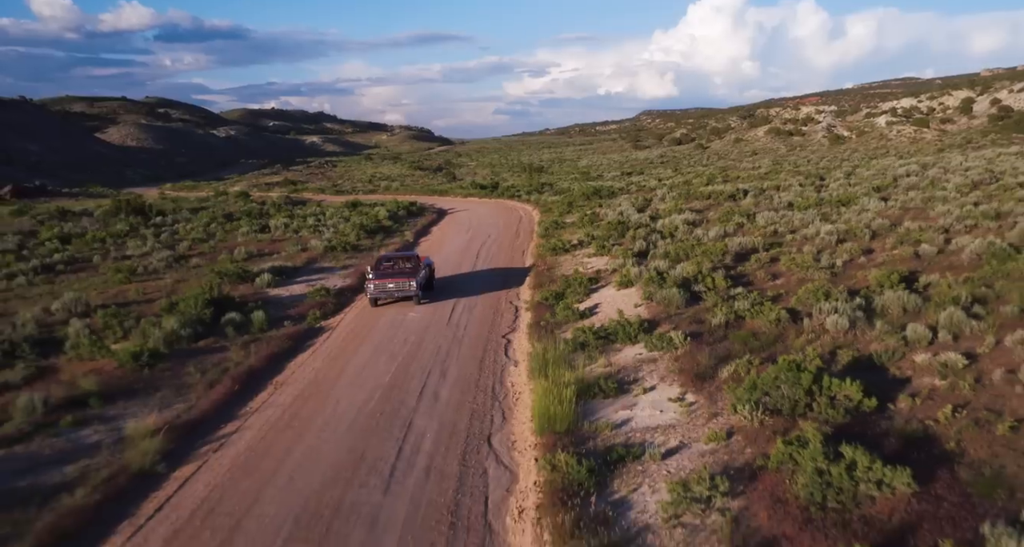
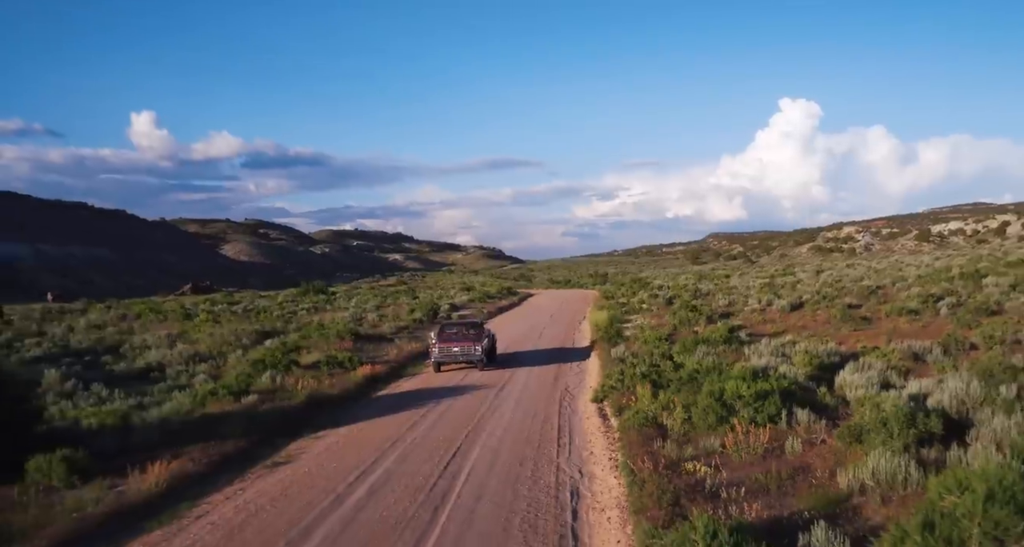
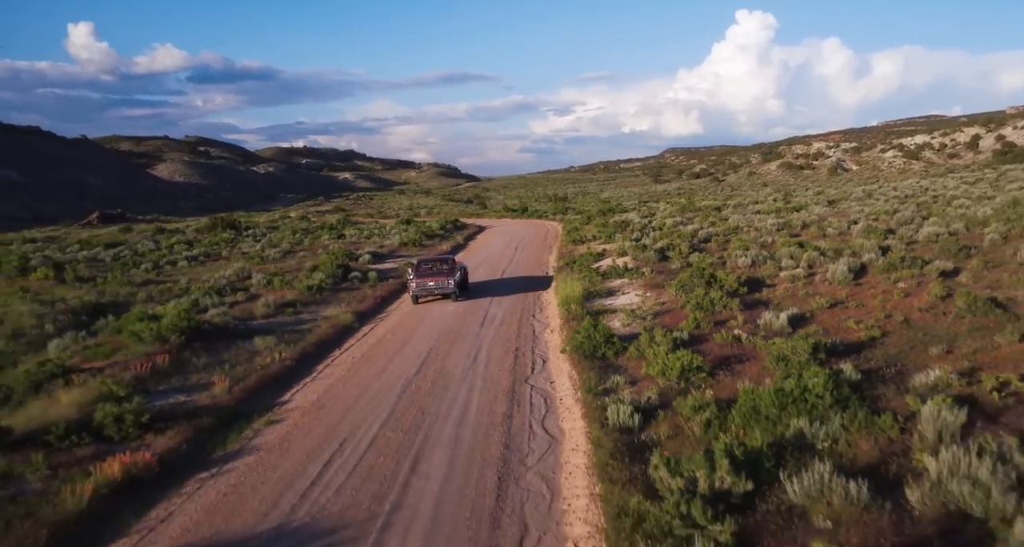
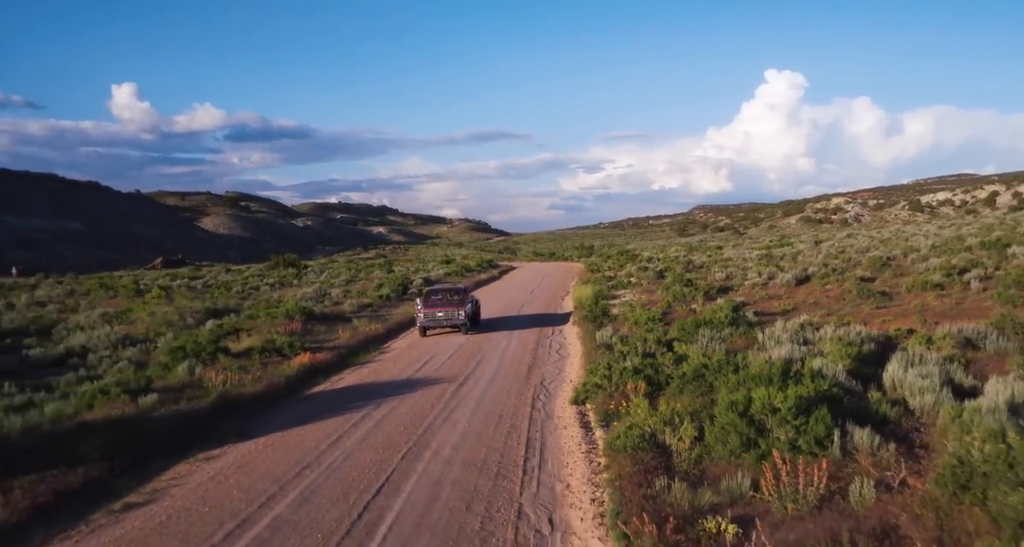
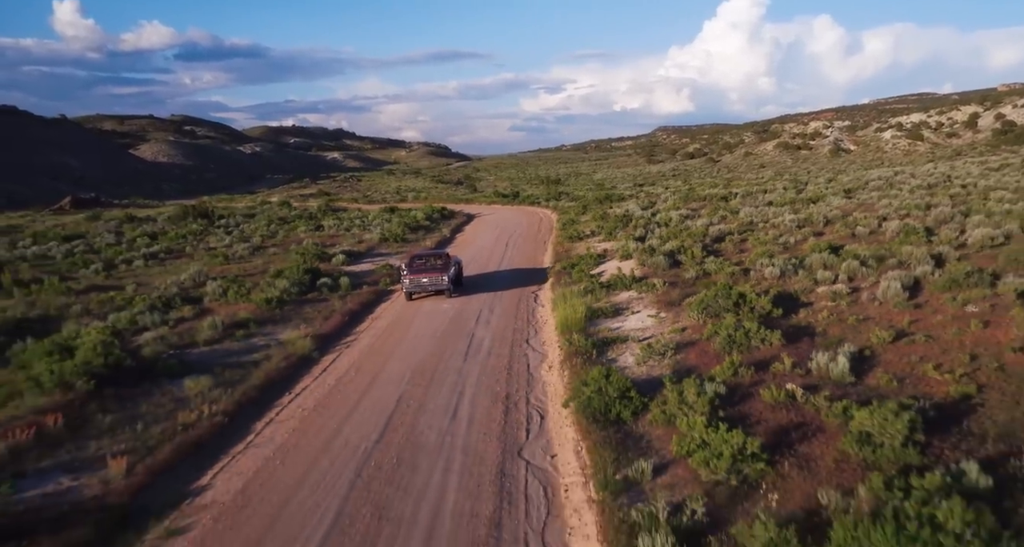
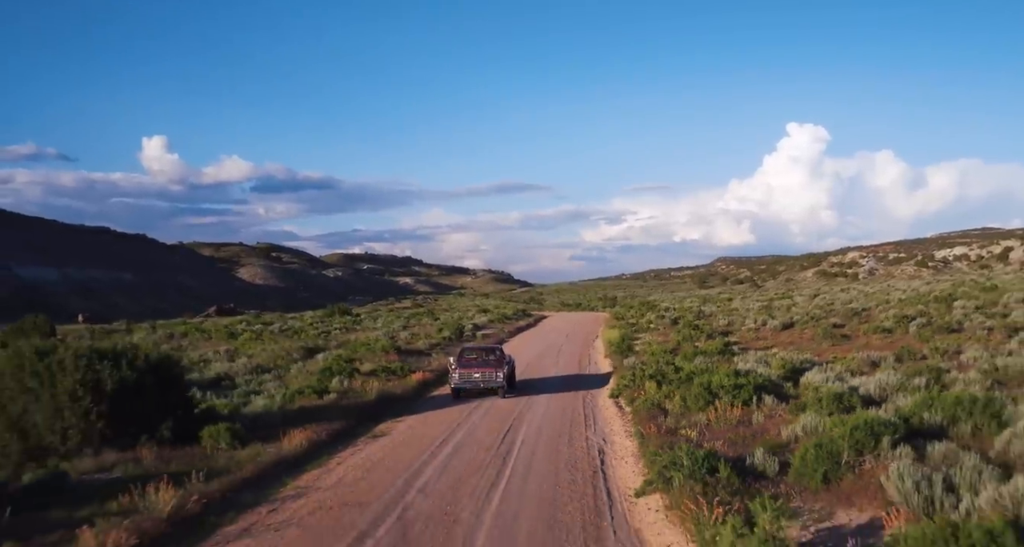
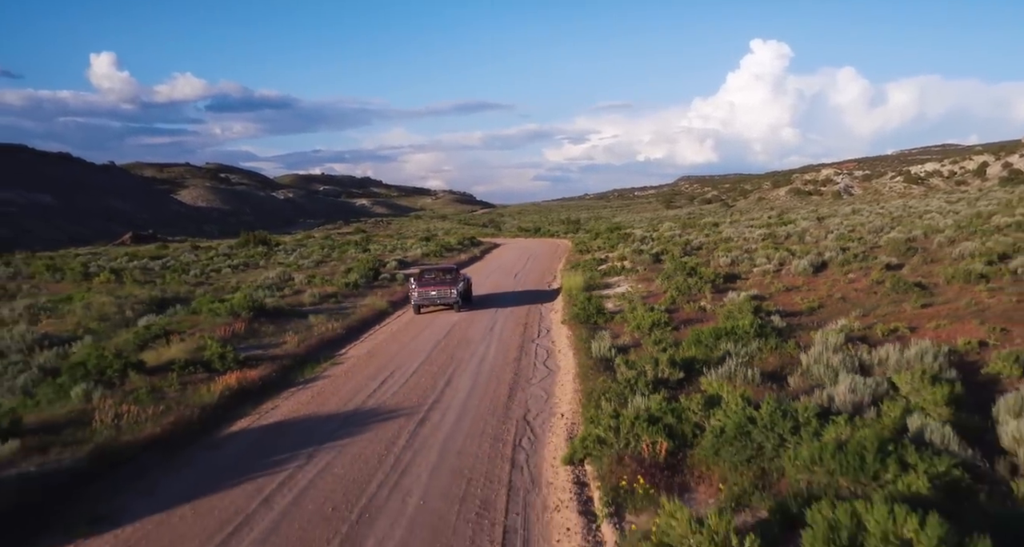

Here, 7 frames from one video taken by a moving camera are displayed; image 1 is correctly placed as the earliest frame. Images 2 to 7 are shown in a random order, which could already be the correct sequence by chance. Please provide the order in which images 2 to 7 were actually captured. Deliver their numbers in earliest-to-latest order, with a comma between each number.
5, 3, 7, 4, 2, 6
